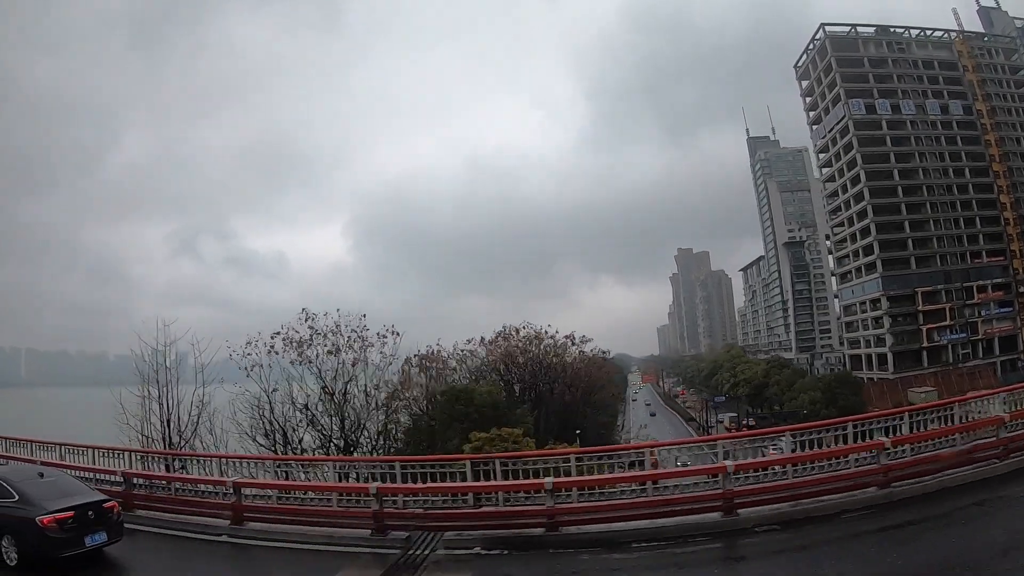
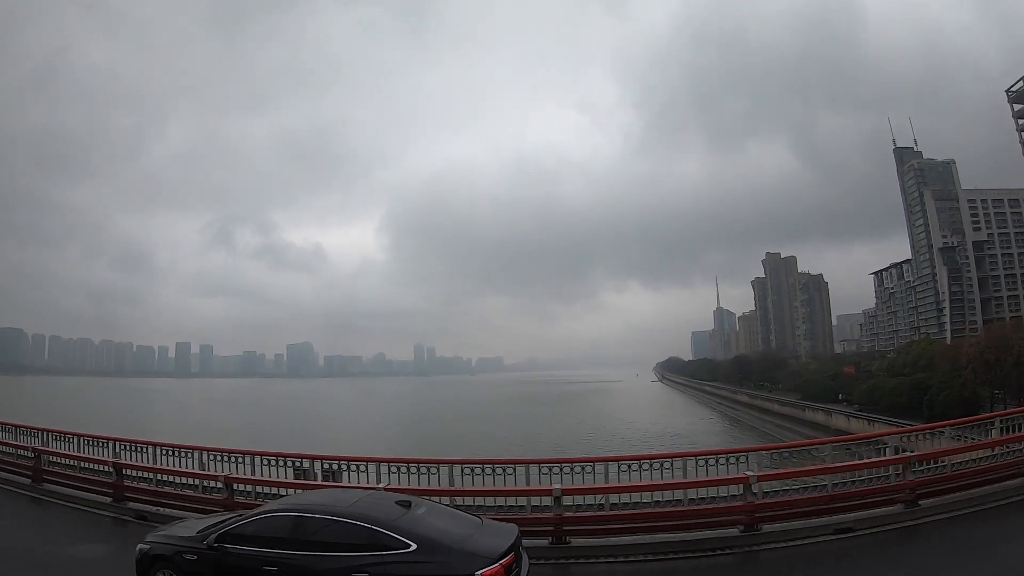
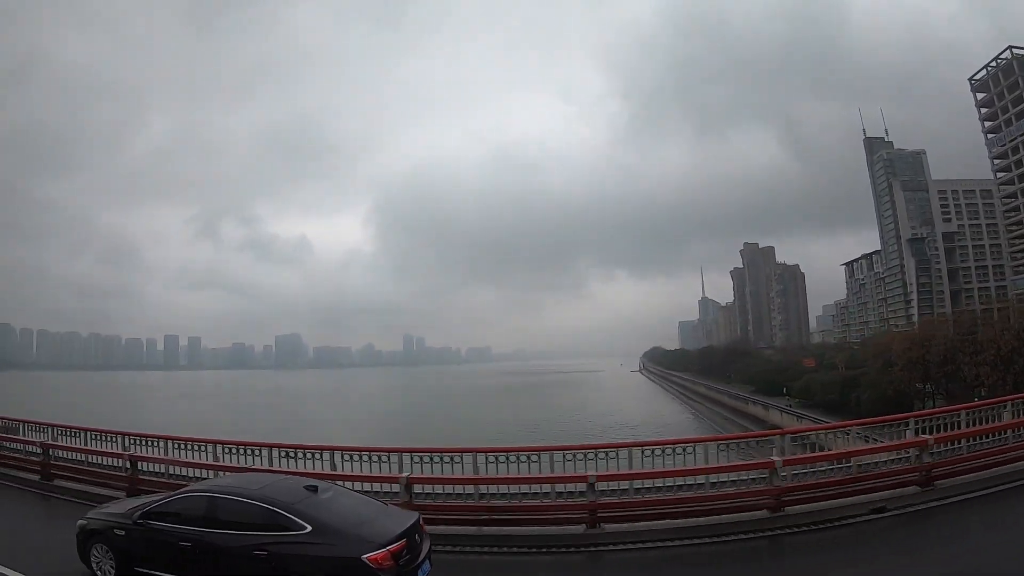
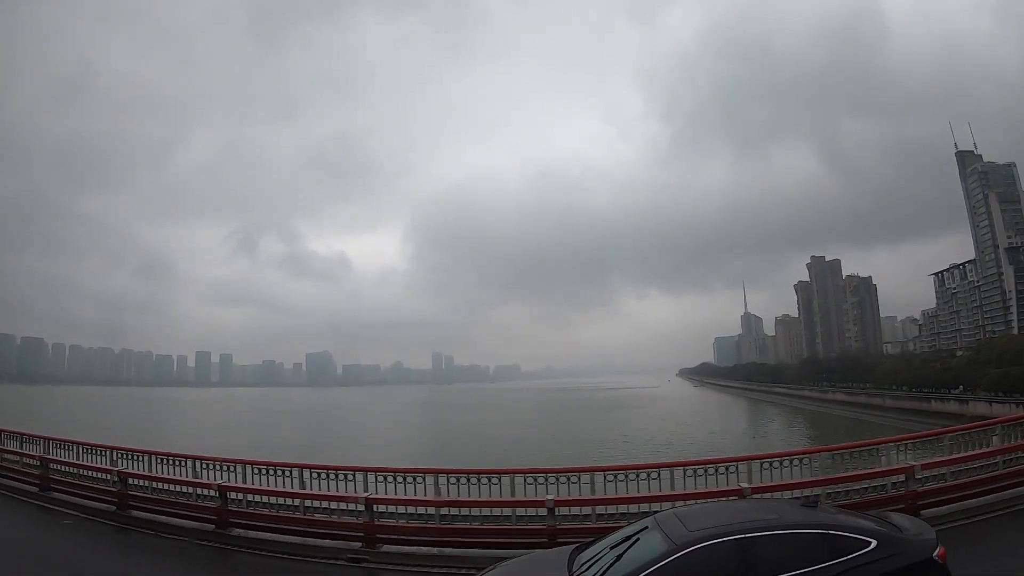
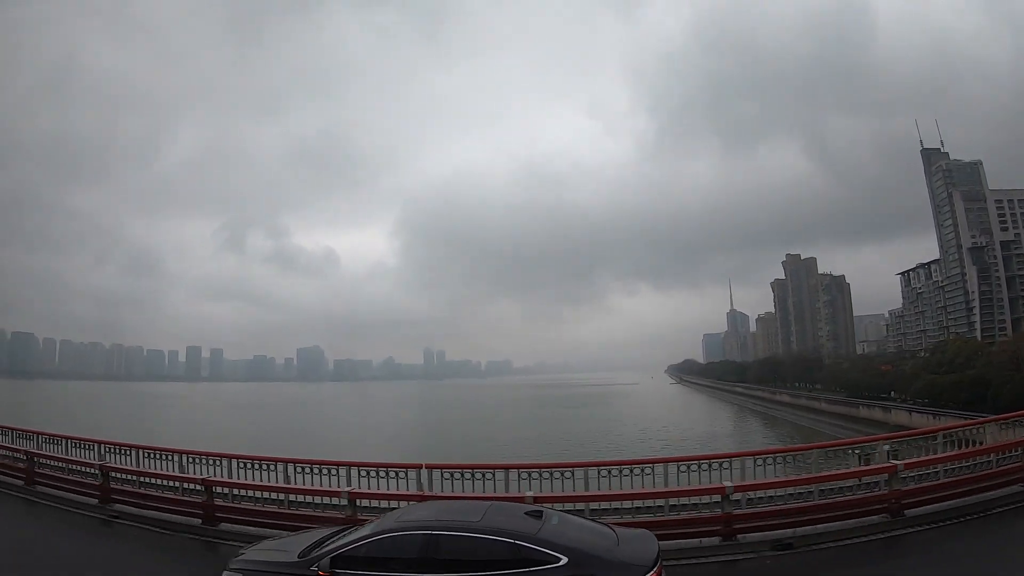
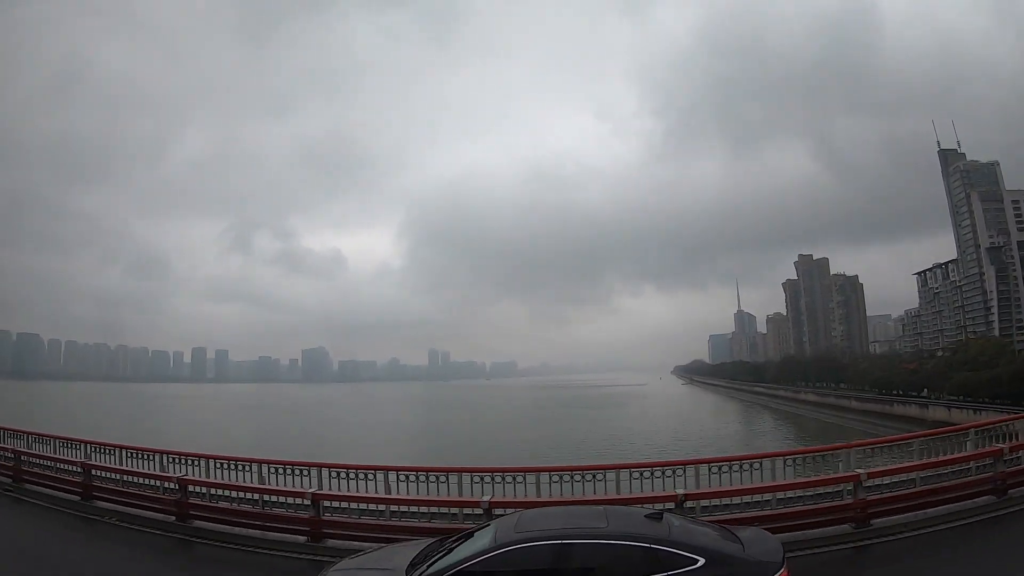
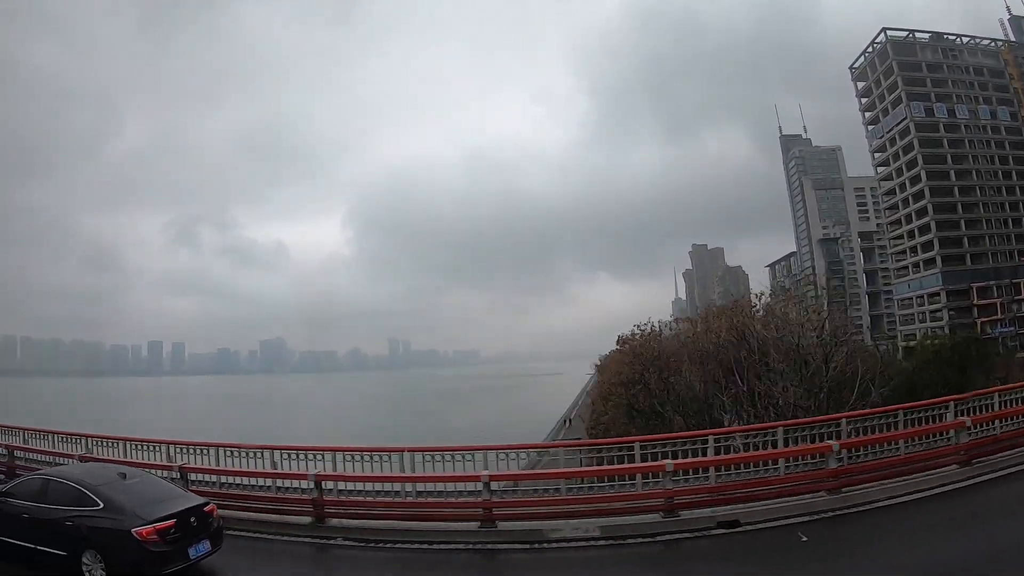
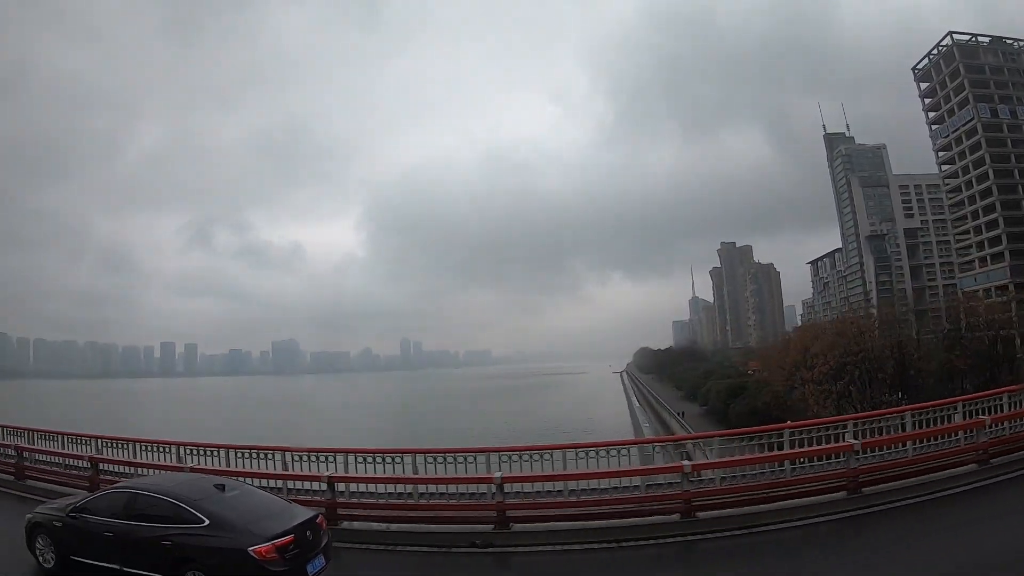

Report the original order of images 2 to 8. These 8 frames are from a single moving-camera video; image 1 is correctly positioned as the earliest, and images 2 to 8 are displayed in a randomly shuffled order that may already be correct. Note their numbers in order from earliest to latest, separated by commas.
7, 8, 3, 2, 5, 6, 4
